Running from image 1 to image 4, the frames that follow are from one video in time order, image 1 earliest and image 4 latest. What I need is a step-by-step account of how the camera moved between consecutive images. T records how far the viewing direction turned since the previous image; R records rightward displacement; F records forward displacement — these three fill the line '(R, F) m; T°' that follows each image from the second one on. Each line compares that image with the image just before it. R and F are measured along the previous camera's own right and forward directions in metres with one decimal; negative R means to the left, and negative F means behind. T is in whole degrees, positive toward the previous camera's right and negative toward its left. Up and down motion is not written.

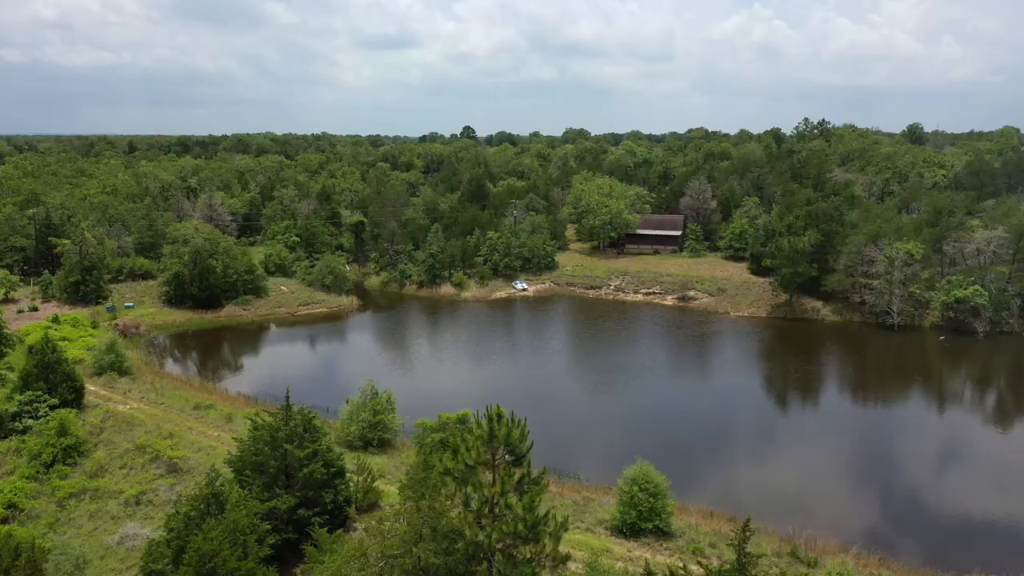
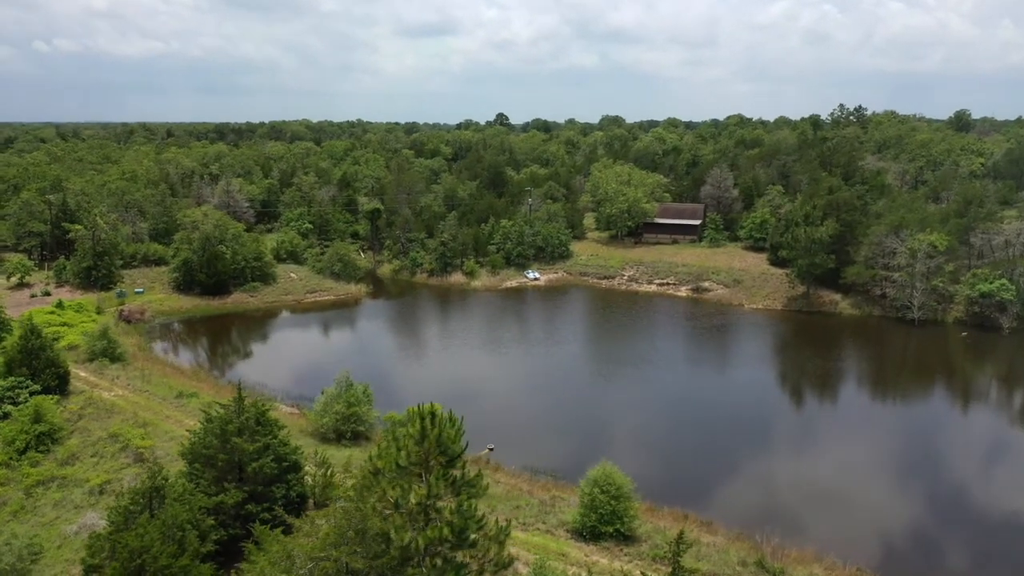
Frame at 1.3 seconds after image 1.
(+1.5, +0.6) m; -3°
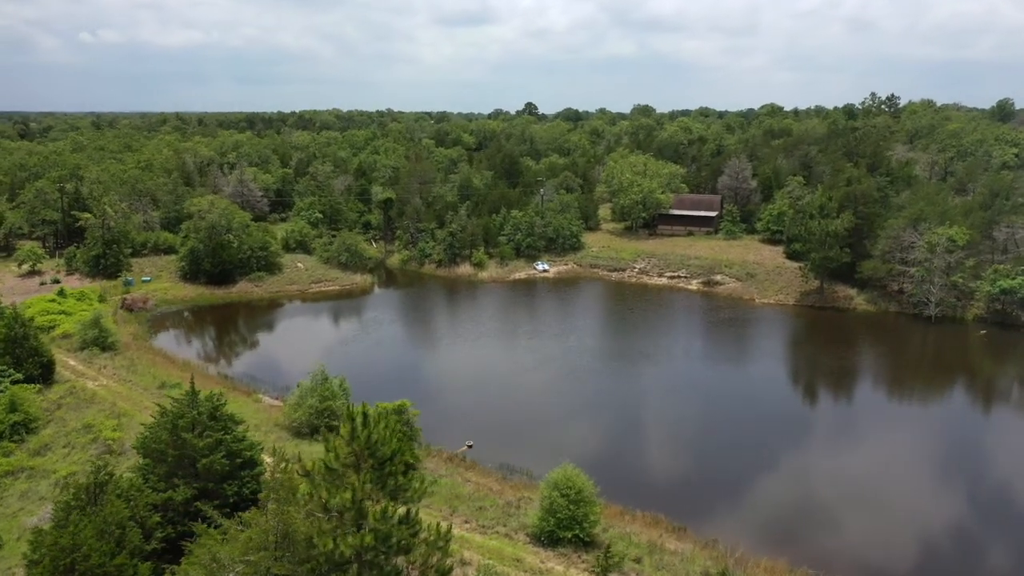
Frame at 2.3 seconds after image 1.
(+1.4, +0.5) m; -2°
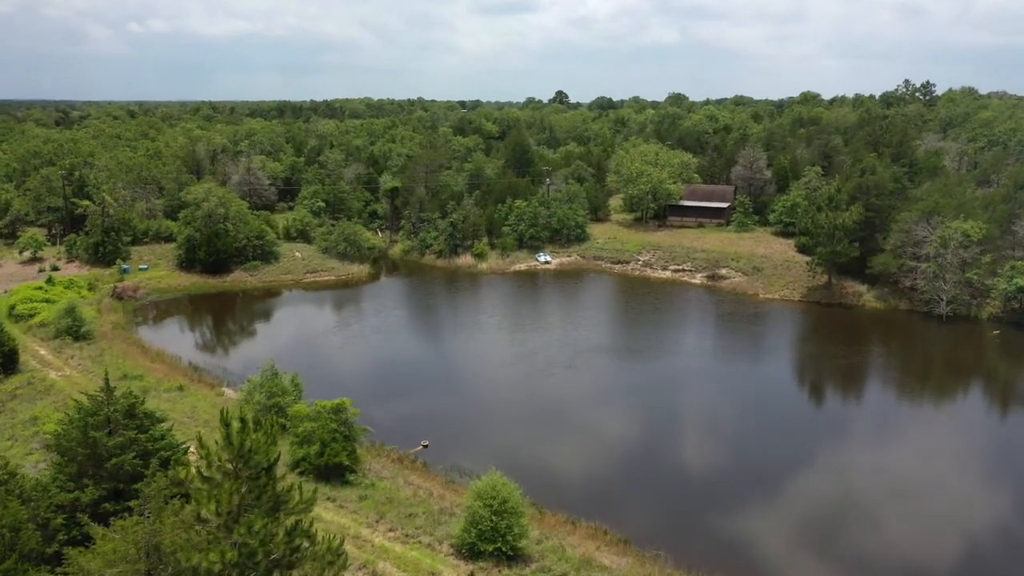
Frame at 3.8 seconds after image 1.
(+2.0, +0.8) m; -2°
